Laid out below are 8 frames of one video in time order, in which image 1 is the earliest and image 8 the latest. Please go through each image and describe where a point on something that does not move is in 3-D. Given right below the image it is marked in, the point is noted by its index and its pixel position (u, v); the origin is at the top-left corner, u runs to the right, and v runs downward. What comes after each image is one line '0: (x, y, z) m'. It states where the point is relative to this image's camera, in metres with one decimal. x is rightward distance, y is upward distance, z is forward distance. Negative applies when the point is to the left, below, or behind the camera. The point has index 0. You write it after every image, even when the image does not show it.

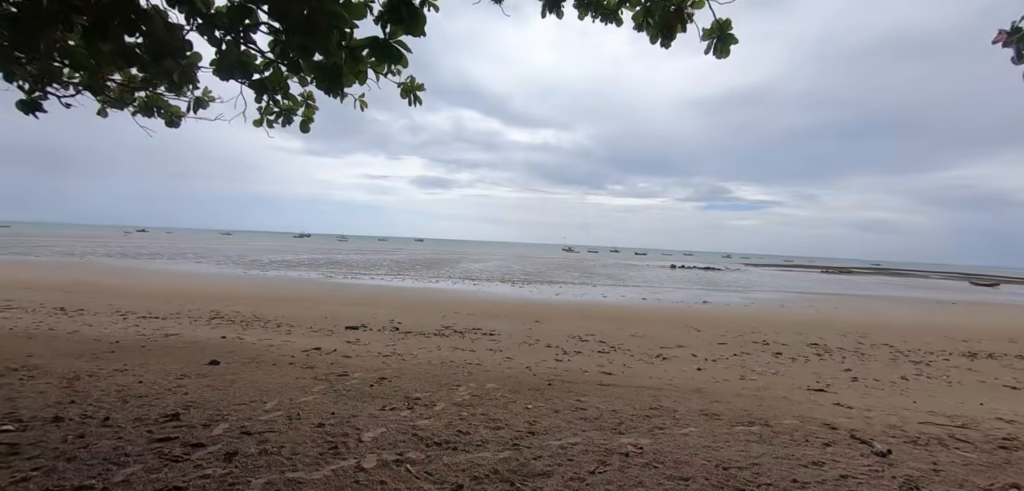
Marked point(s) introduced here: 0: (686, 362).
0: (+2.5, -1.7, +6.9) m
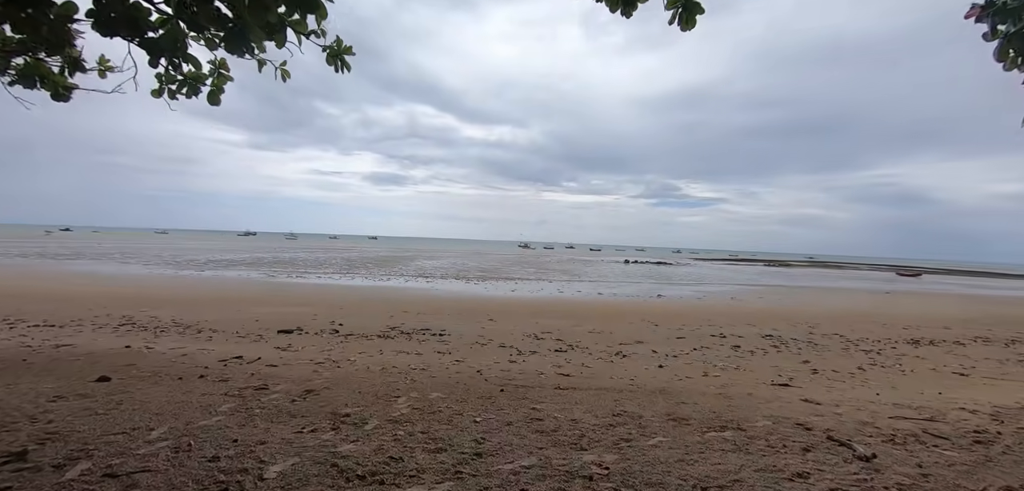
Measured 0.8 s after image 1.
0: (+1.8, -1.6, +6.5) m
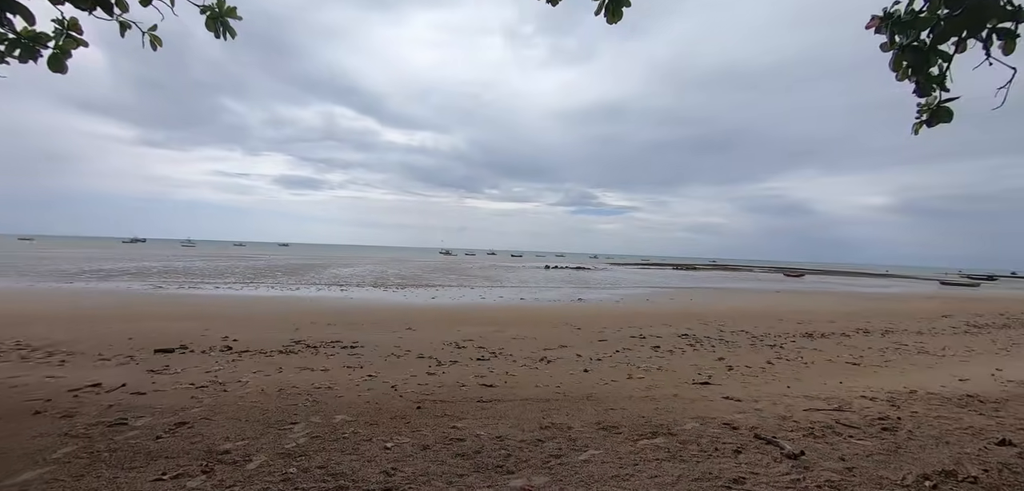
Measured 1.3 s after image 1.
0: (+0.8, -1.6, +6.3) m
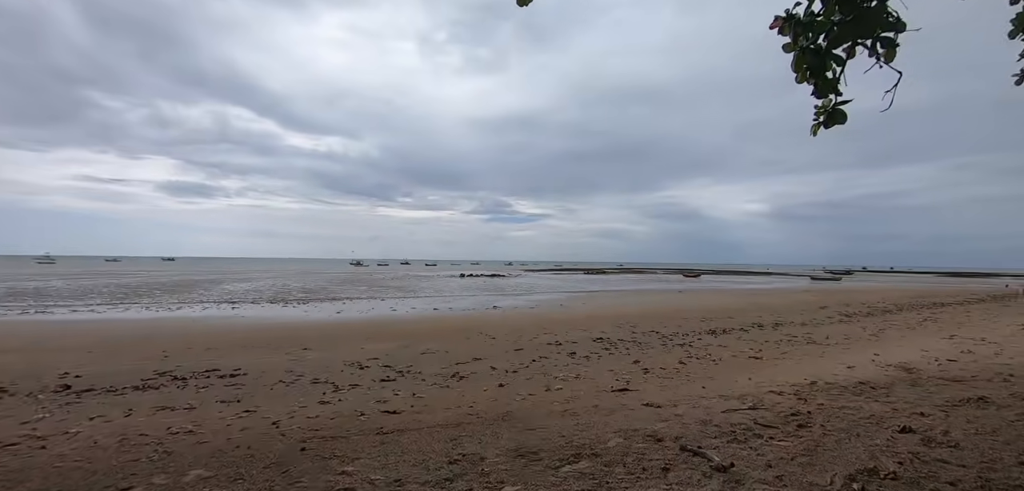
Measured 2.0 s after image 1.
0: (-0.3, -1.6, +5.9) m
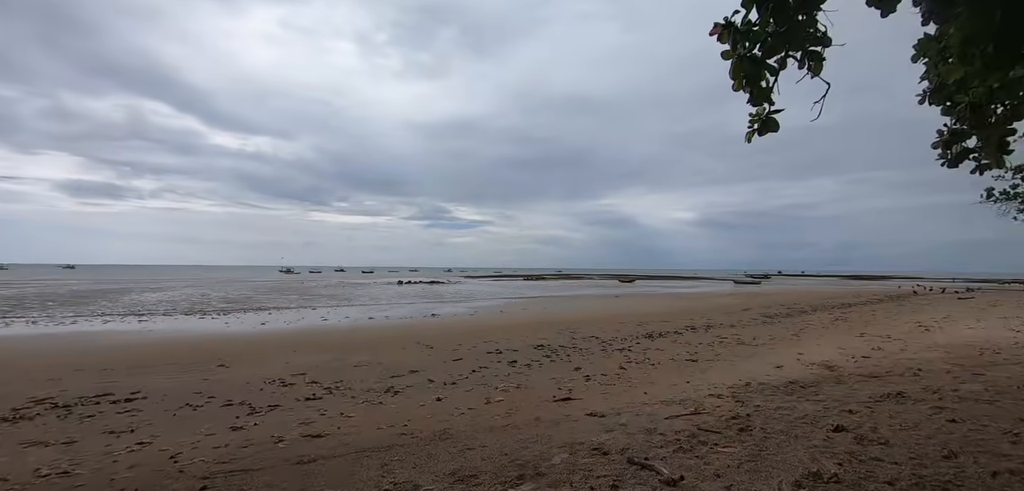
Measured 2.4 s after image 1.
0: (-1.0, -1.7, +5.5) m
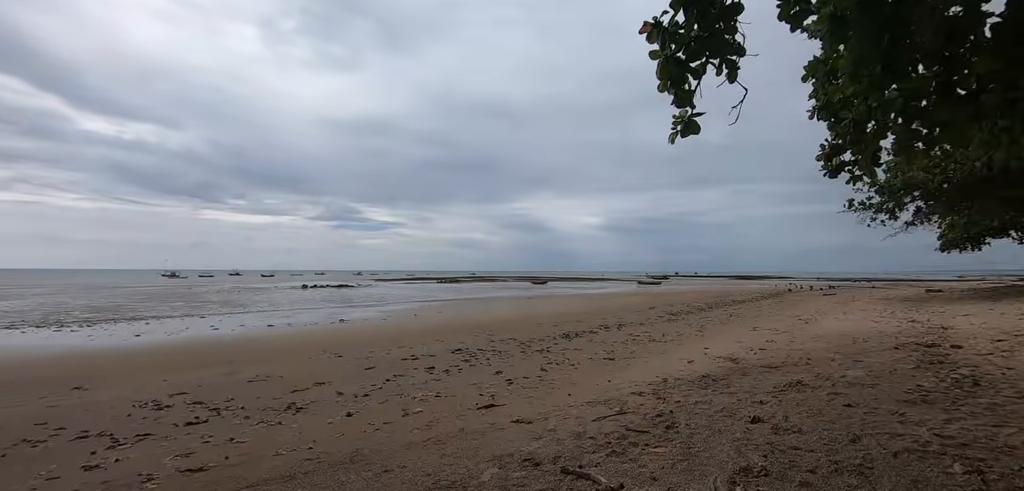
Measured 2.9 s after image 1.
0: (-1.9, -1.7, +4.9) m
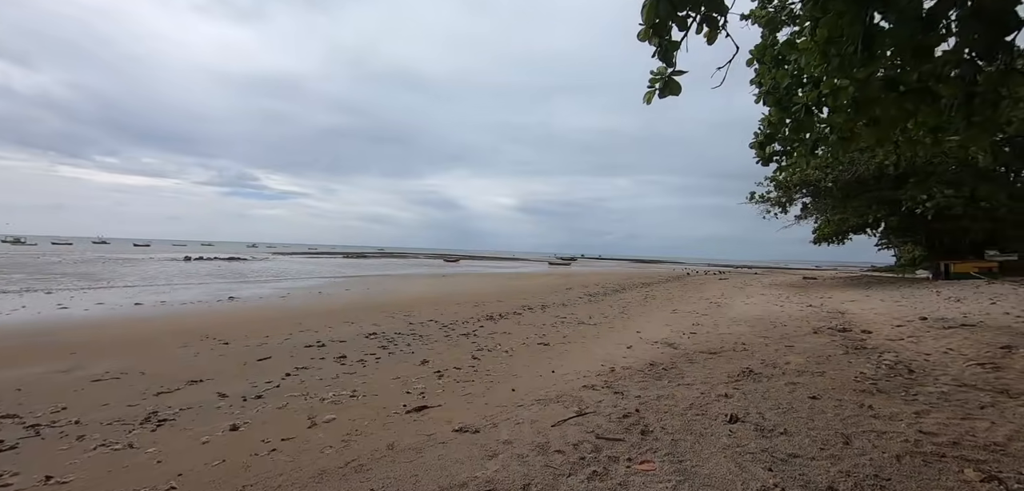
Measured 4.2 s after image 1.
0: (-2.4, -1.3, +3.7) m
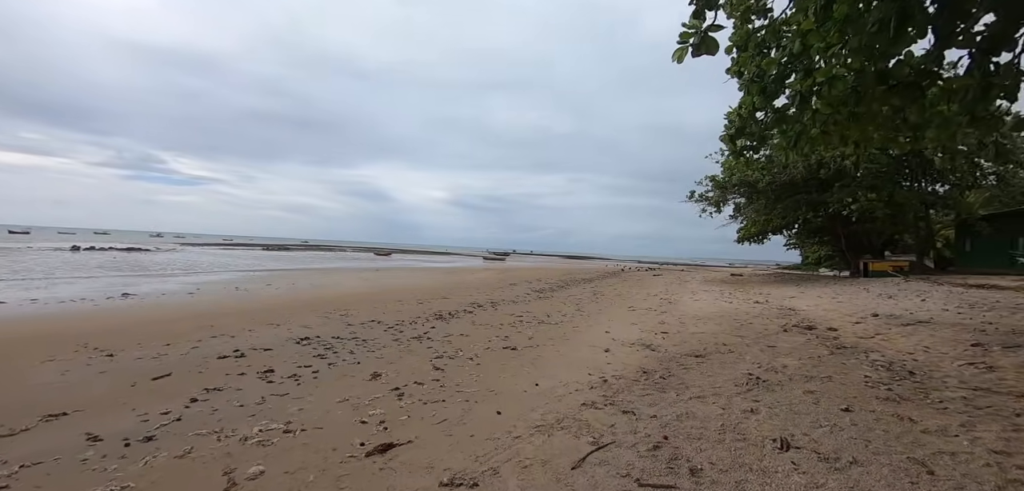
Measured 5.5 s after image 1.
0: (-2.3, -1.2, +2.5) m
